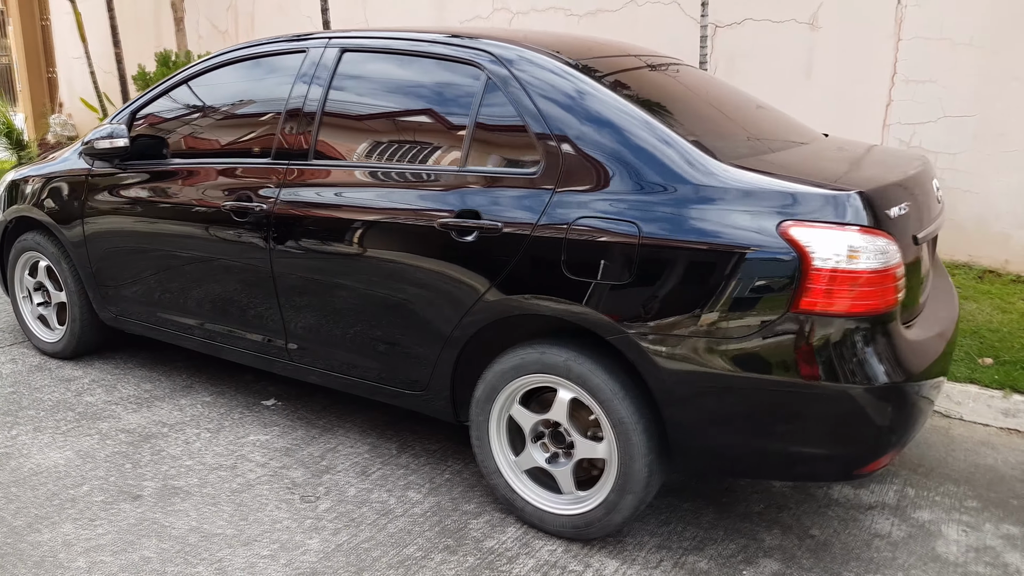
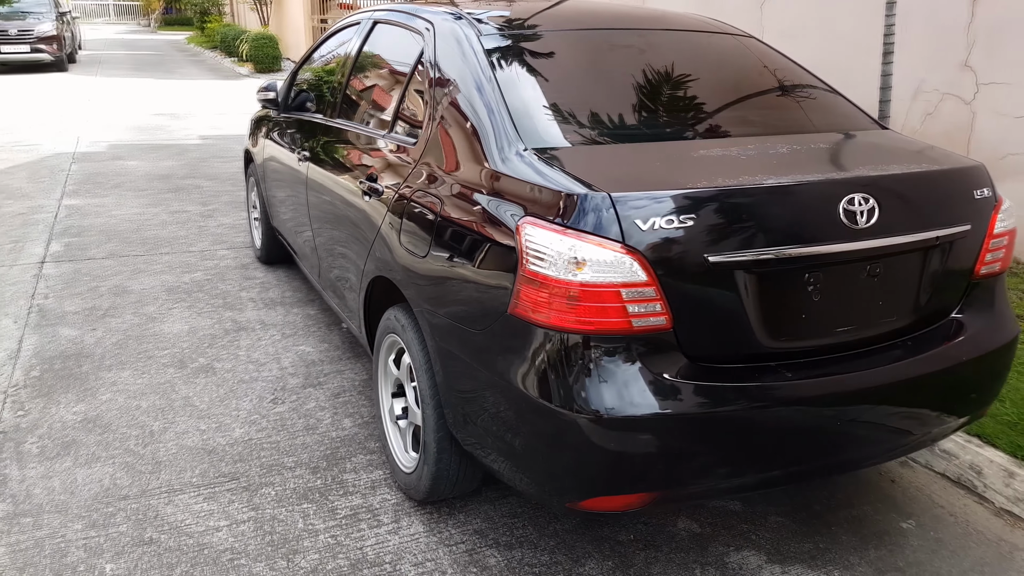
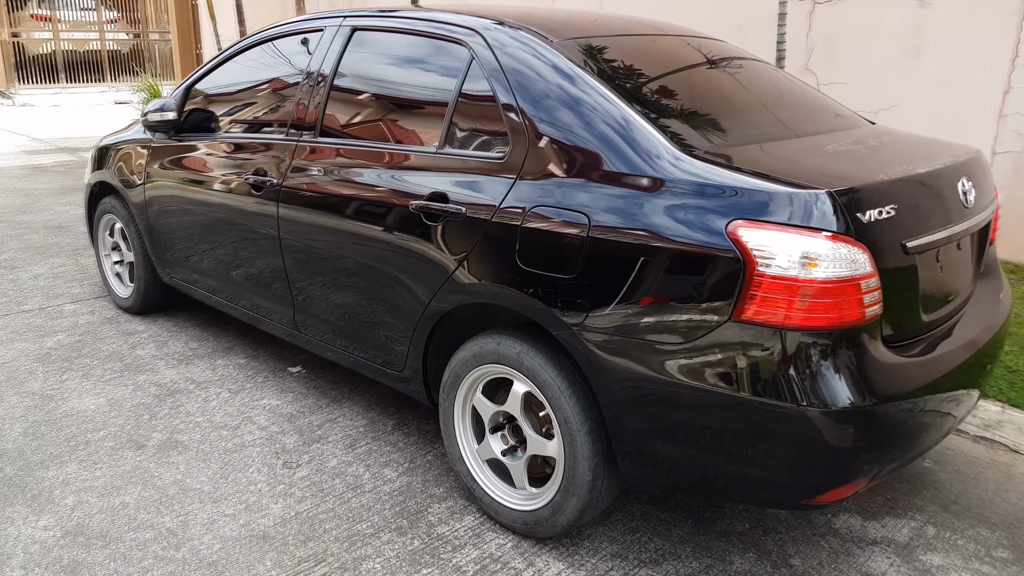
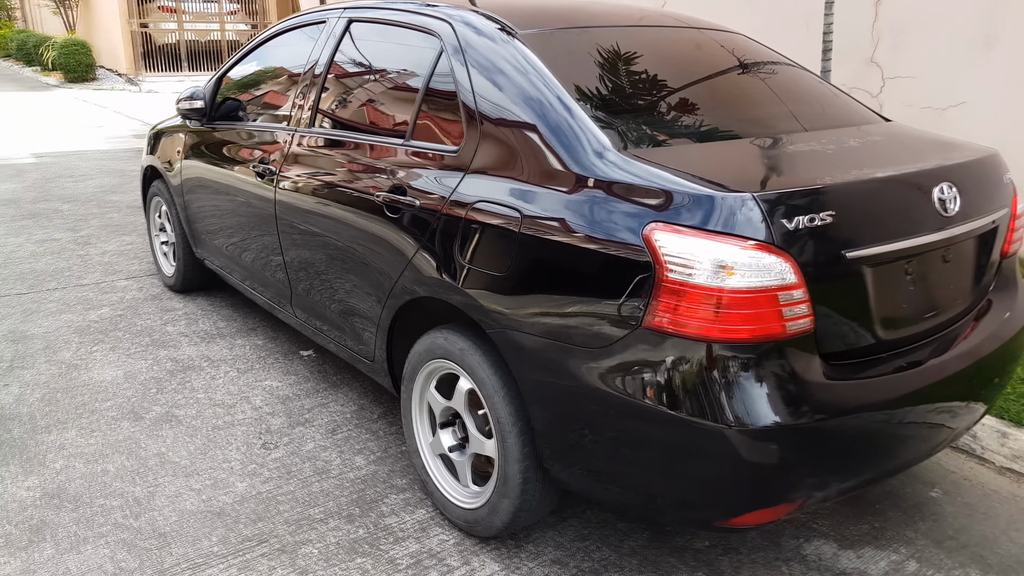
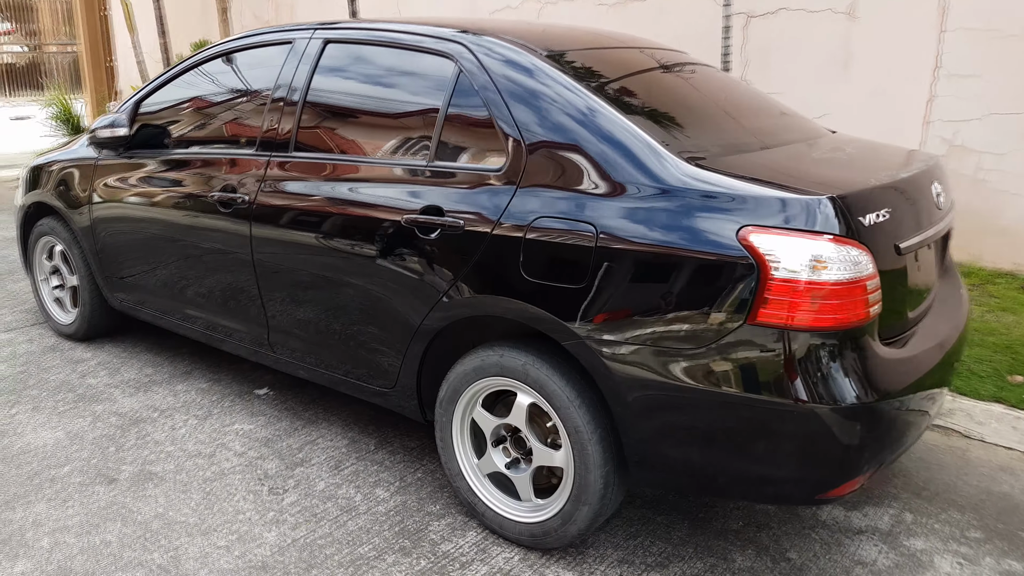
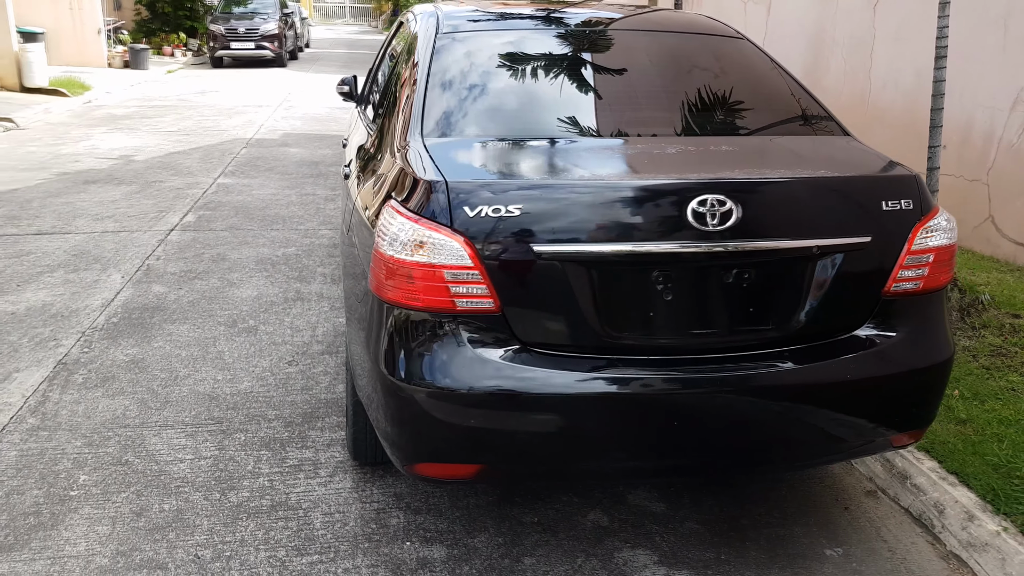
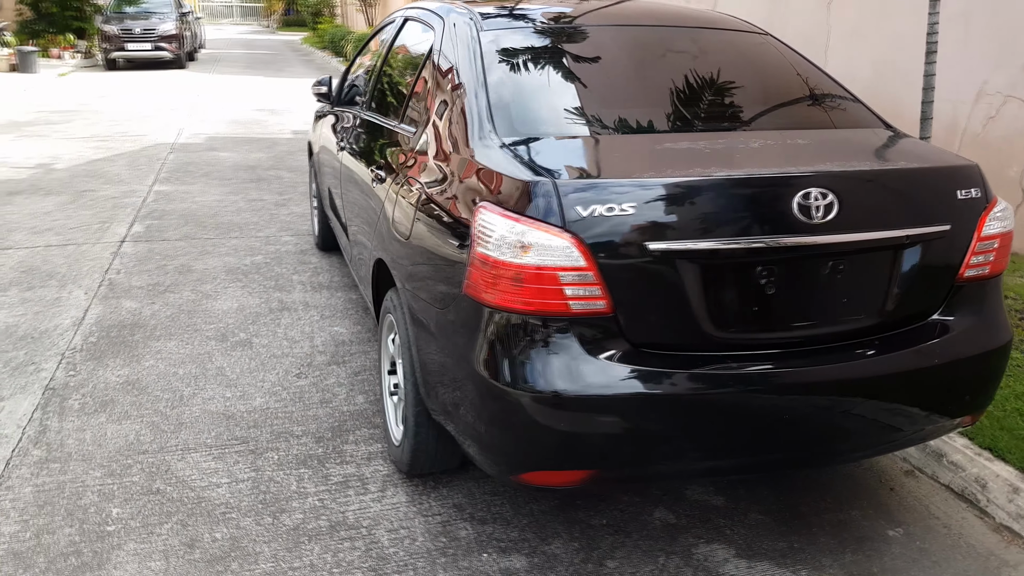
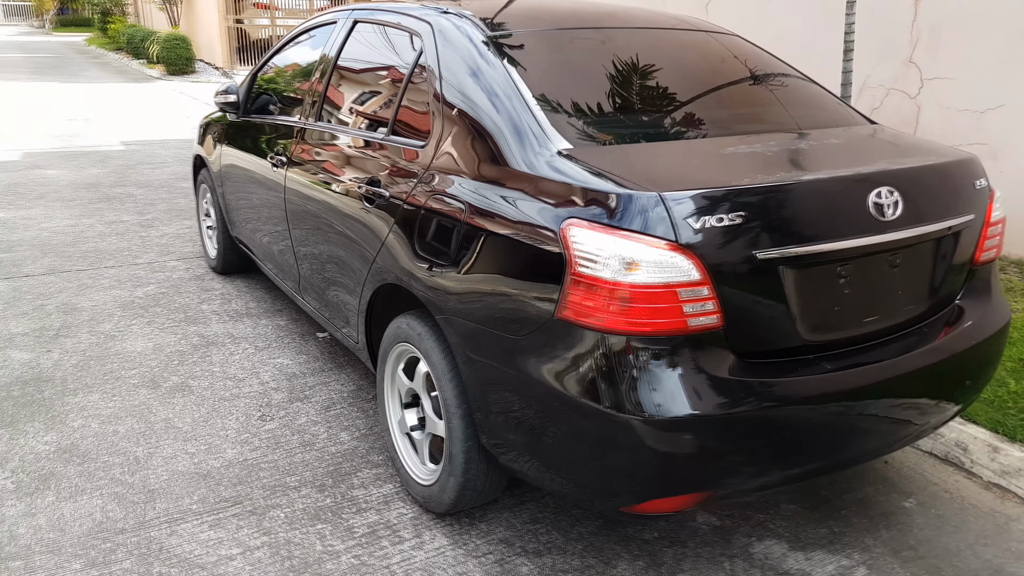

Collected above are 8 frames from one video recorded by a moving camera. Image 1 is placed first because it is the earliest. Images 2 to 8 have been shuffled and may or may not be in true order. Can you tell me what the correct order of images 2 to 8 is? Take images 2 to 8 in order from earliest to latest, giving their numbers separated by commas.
5, 3, 4, 8, 2, 7, 6
